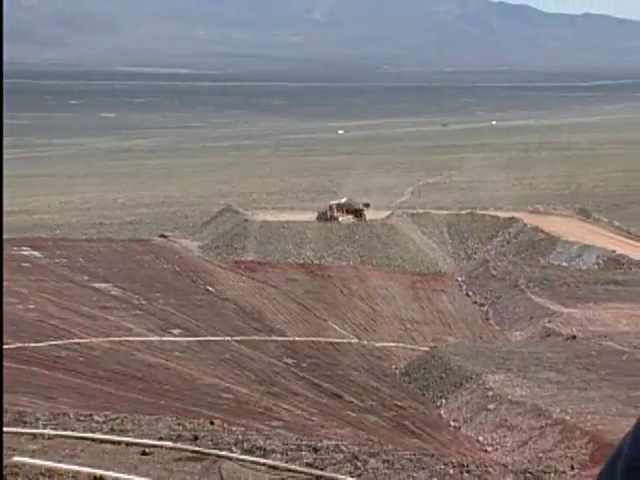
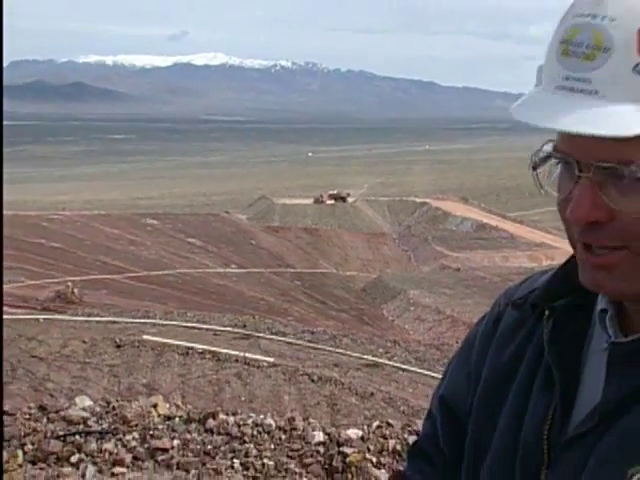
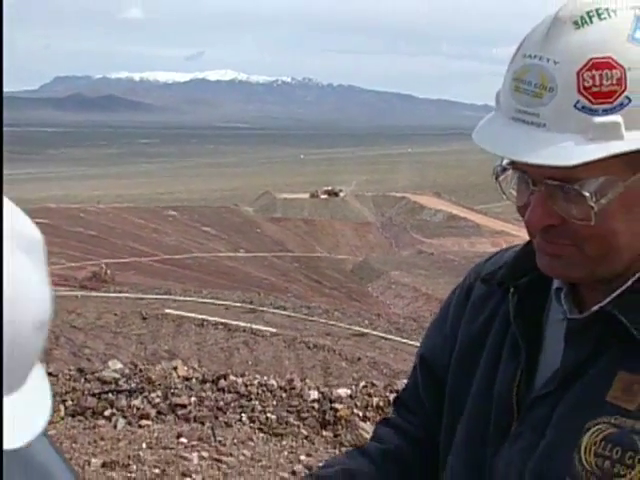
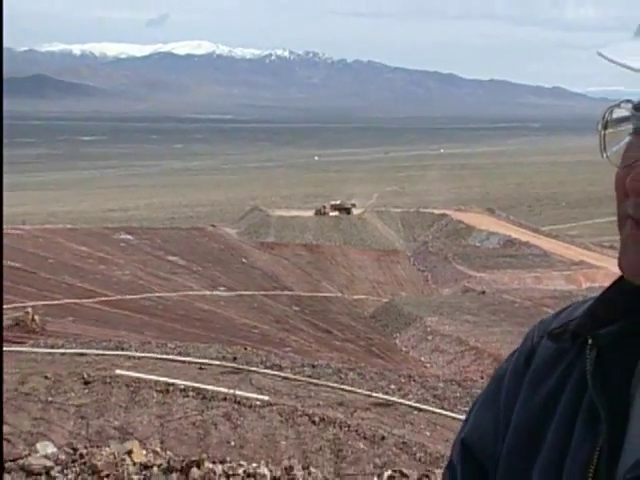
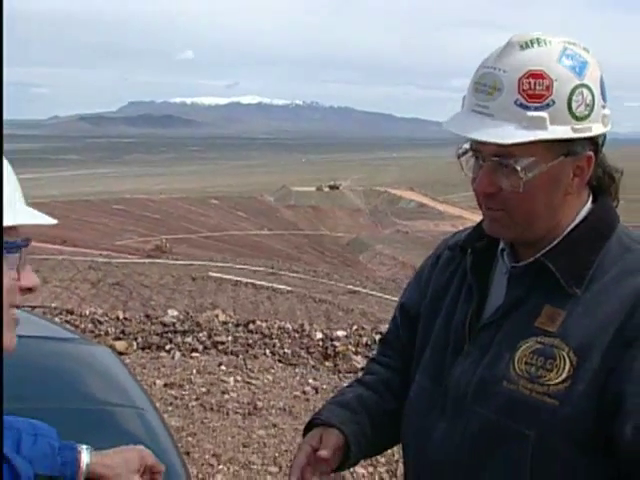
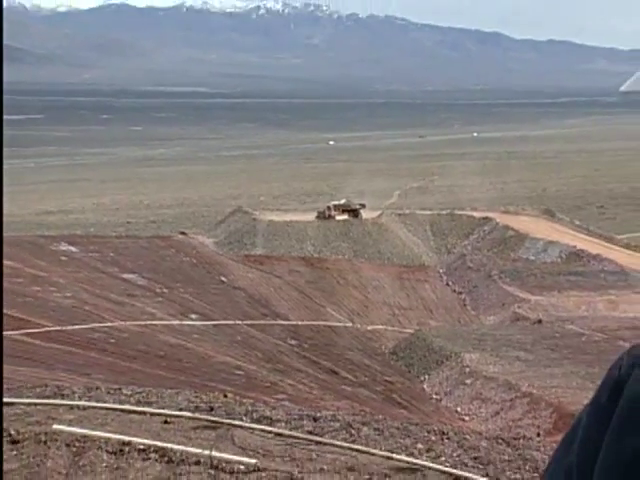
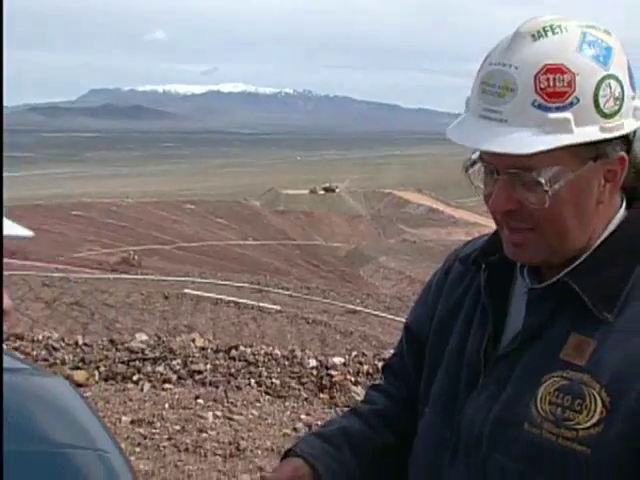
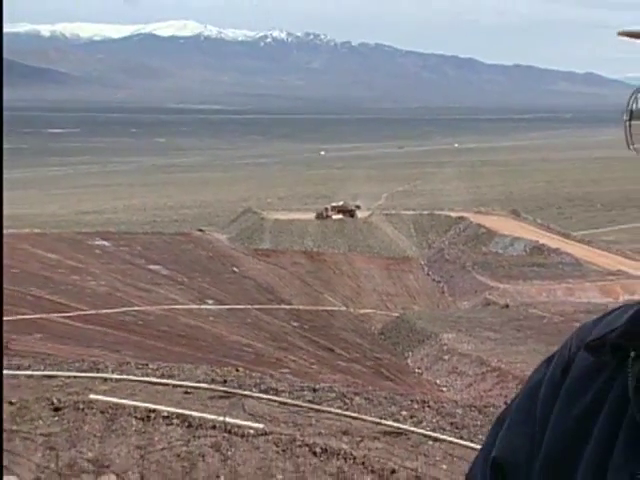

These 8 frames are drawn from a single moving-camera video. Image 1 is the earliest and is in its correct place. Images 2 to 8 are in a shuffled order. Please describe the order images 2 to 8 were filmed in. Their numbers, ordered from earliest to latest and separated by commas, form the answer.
6, 8, 4, 2, 3, 7, 5
